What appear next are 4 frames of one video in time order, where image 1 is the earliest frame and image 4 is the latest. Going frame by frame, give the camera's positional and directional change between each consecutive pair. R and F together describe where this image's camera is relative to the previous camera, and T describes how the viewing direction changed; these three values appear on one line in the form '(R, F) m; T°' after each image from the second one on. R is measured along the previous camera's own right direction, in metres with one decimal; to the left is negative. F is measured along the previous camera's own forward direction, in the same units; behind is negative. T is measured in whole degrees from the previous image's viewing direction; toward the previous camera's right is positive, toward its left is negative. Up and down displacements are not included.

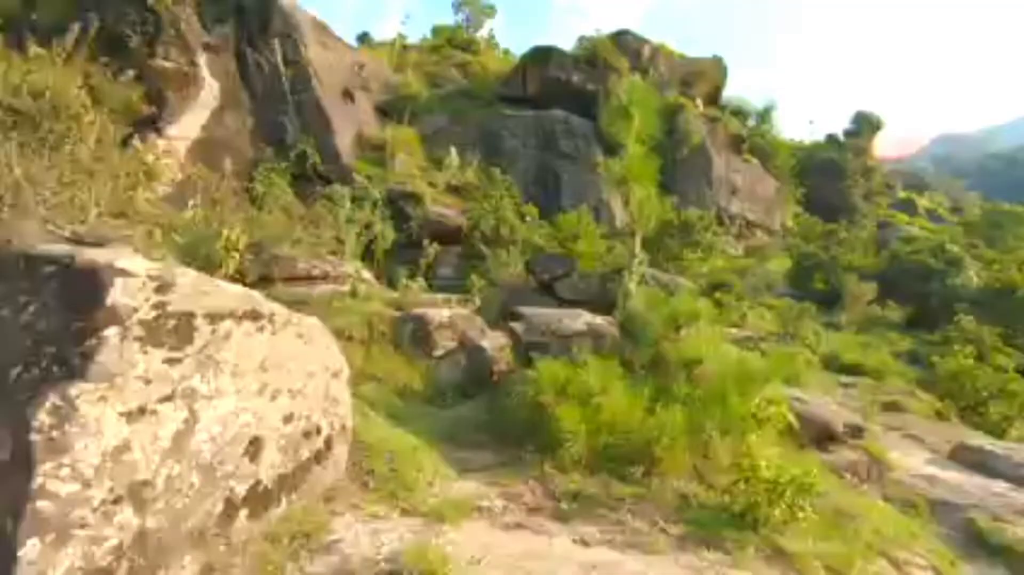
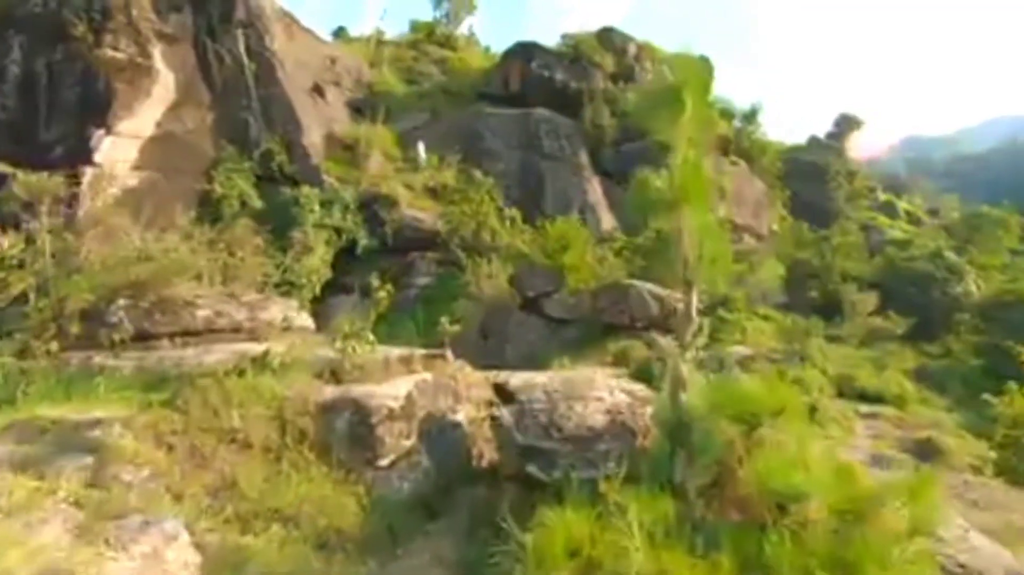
(0.0, +2.3) m; +2°
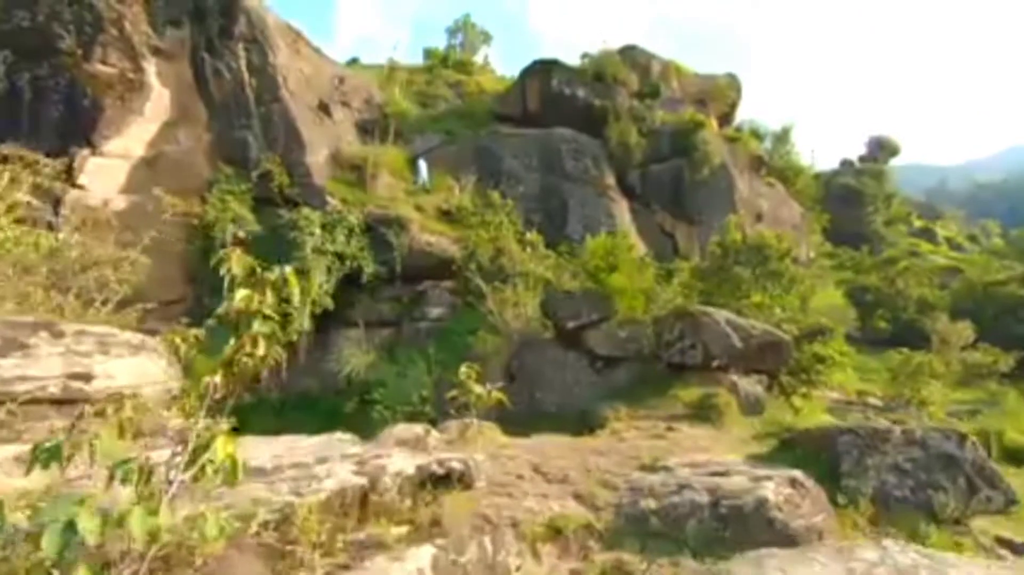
(-0.6, +4.2) m; -1°
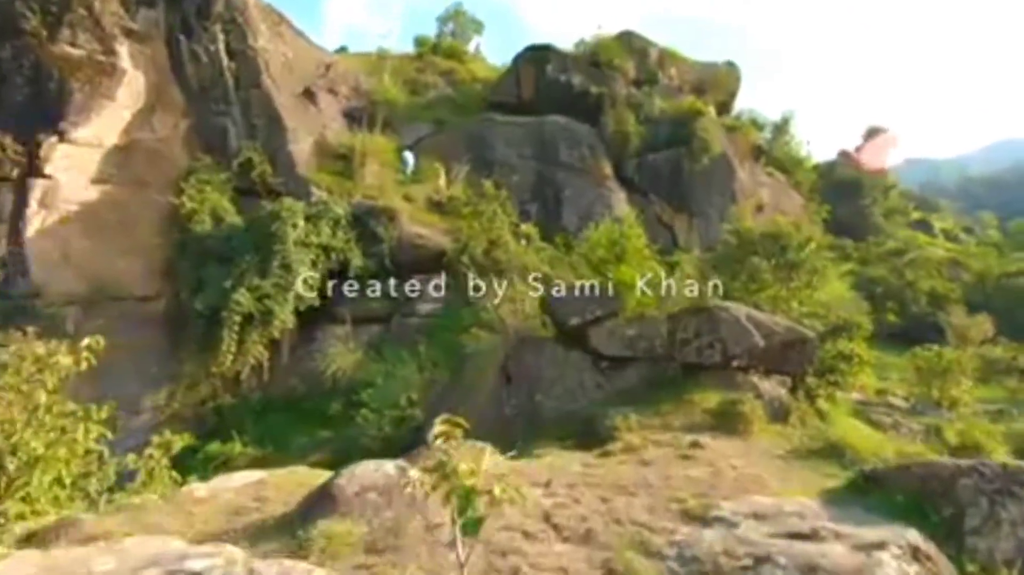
(-0.1, +1.5) m; +1°
